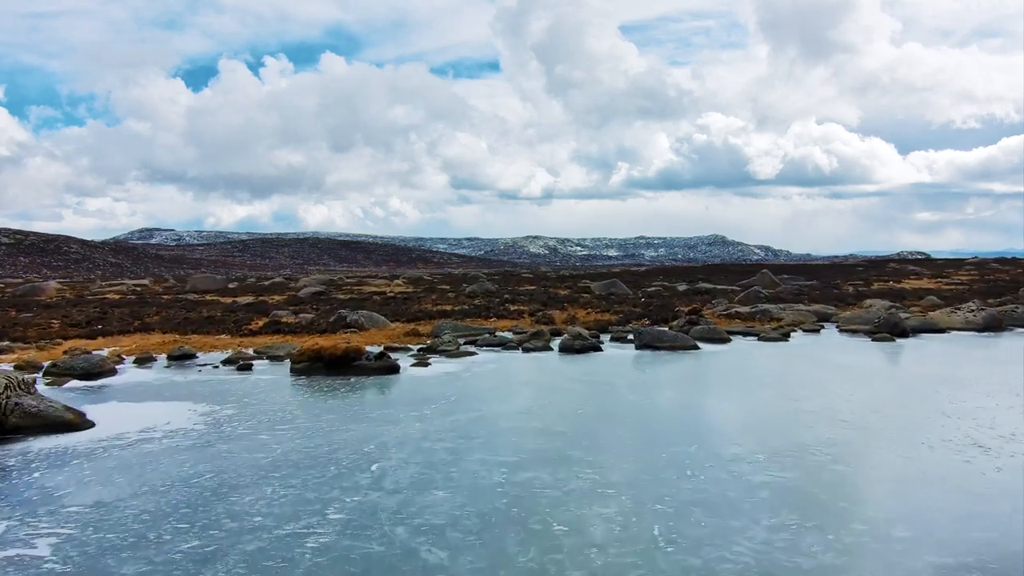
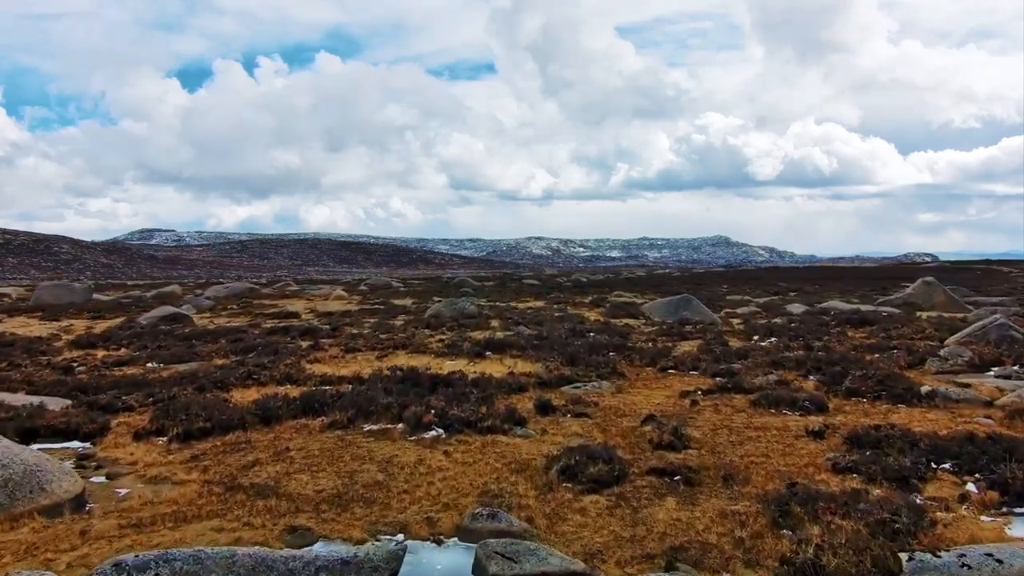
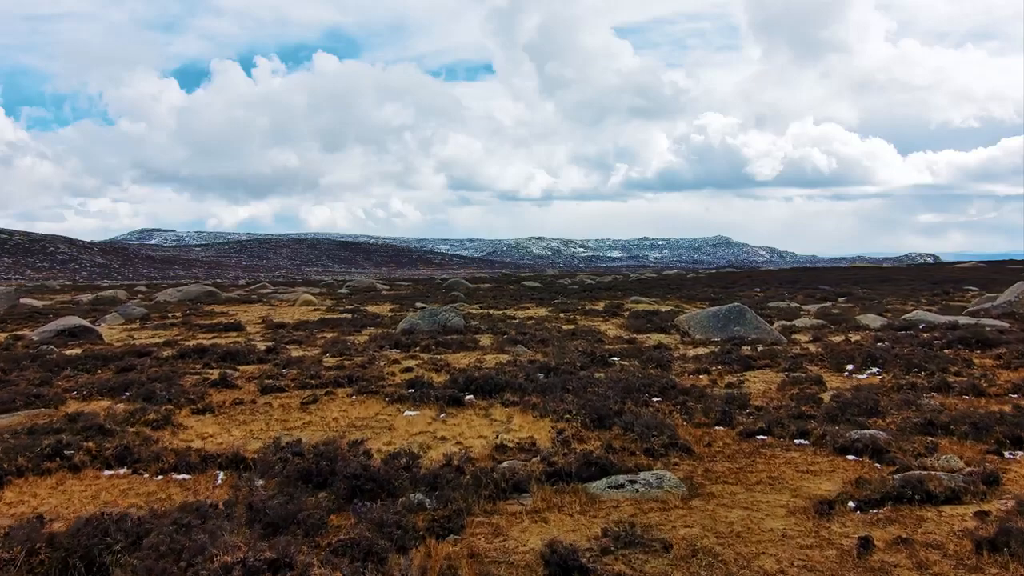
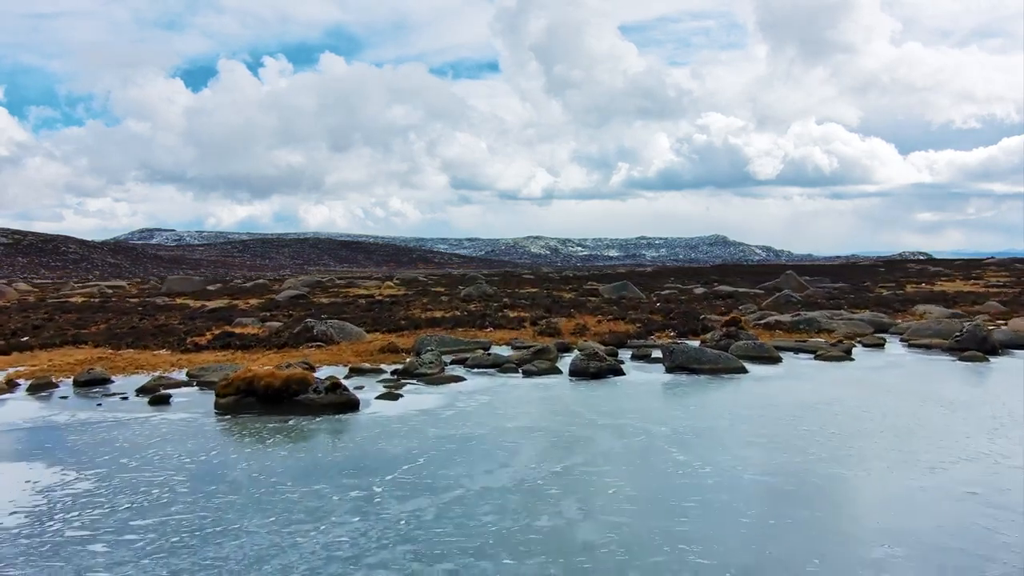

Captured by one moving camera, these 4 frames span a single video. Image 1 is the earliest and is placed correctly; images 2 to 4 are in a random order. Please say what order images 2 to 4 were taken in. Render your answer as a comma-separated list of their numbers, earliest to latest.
4, 2, 3
